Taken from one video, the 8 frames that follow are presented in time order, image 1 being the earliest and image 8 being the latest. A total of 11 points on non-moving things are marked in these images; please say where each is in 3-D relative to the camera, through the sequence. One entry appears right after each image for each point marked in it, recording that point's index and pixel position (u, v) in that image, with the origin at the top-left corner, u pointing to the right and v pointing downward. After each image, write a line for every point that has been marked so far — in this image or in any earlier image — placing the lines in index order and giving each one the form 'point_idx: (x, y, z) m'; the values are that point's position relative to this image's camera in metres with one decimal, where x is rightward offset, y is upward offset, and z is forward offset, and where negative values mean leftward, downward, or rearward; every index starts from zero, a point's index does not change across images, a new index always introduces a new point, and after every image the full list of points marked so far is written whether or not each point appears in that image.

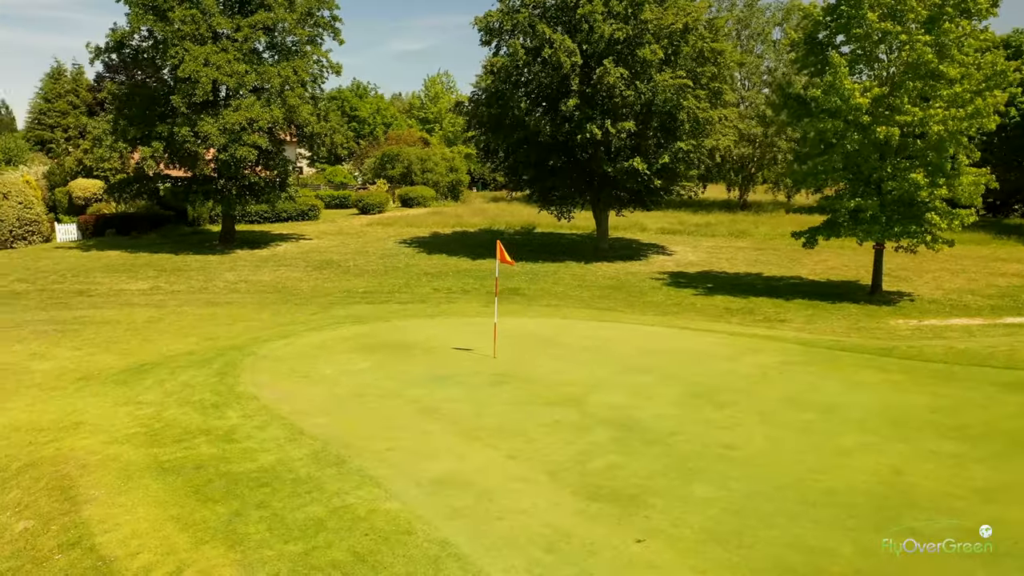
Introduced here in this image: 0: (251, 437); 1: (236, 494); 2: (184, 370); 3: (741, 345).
0: (-3.2, -1.8, +9.6) m
1: (-2.8, -2.0, +7.8) m
2: (-5.7, -1.4, +14.0) m
3: (+4.1, -1.0, +15.0) m
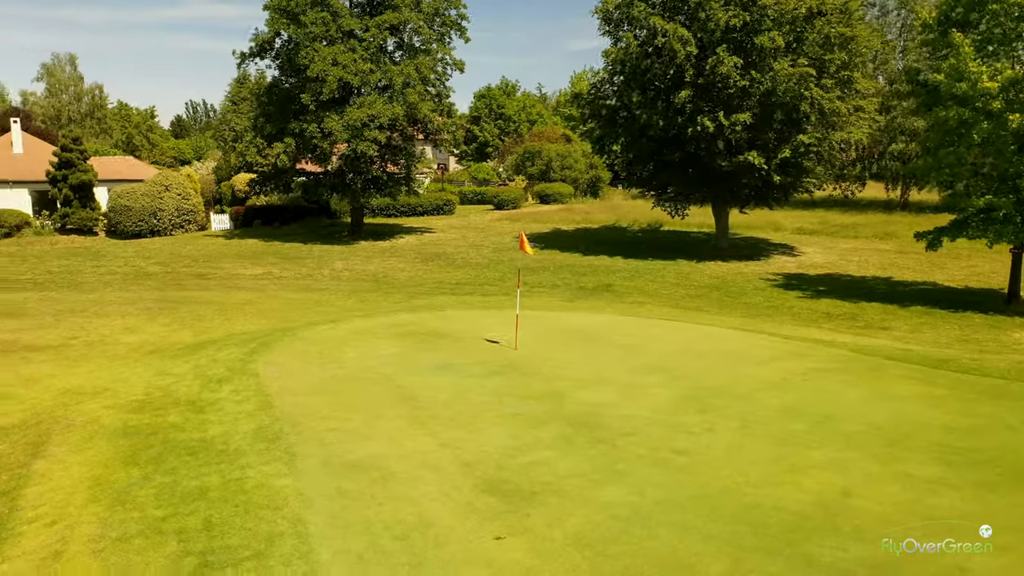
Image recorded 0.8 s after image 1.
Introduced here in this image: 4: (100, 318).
0: (-3.7, -1.5, +10.1) m
1: (-3.7, -1.8, +8.2) m
2: (-5.2, -1.1, +14.9) m
3: (+4.6, -1.0, +13.9) m
4: (-9.8, -0.7, +19.5) m
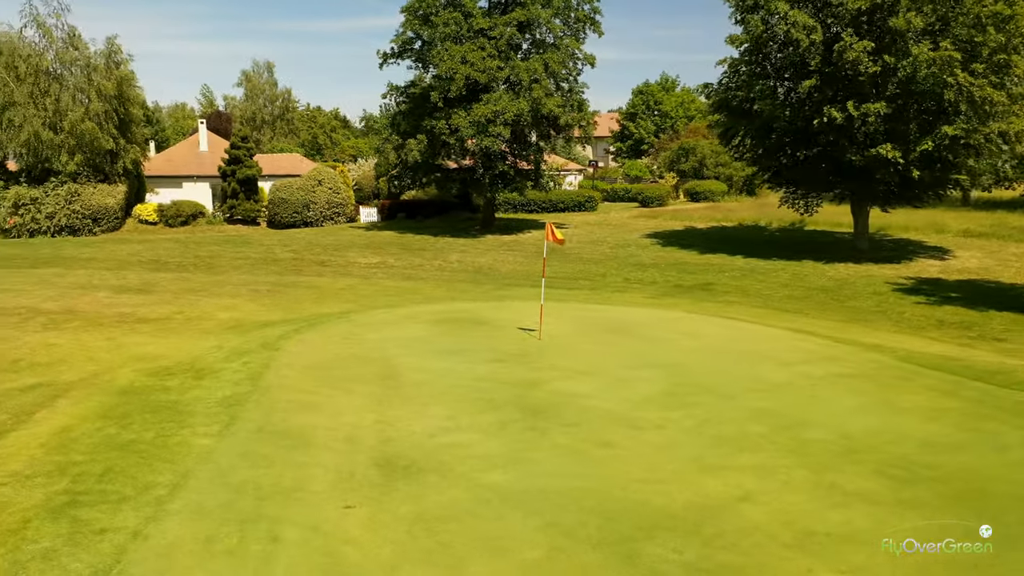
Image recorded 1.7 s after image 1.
0: (-4.1, -1.2, +11.0) m
1: (-4.4, -1.5, +9.1) m
2: (-4.5, -0.8, +16.0) m
3: (+4.9, -1.0, +12.9) m
4: (-7.8, -0.3, +21.5) m
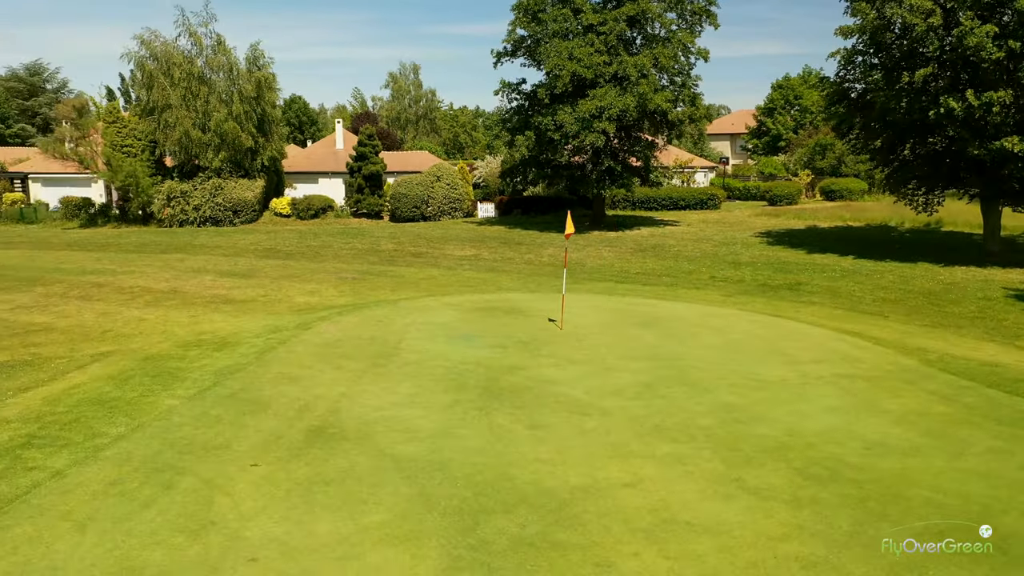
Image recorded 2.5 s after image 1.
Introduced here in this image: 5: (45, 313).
0: (-4.2, -0.9, +11.9) m
1: (-4.9, -1.1, +10.2) m
2: (-3.6, -0.5, +16.9) m
3: (+5.0, -0.9, +12.1) m
4: (-5.9, +0.1, +22.9) m
5: (-11.0, -0.5, +19.5) m
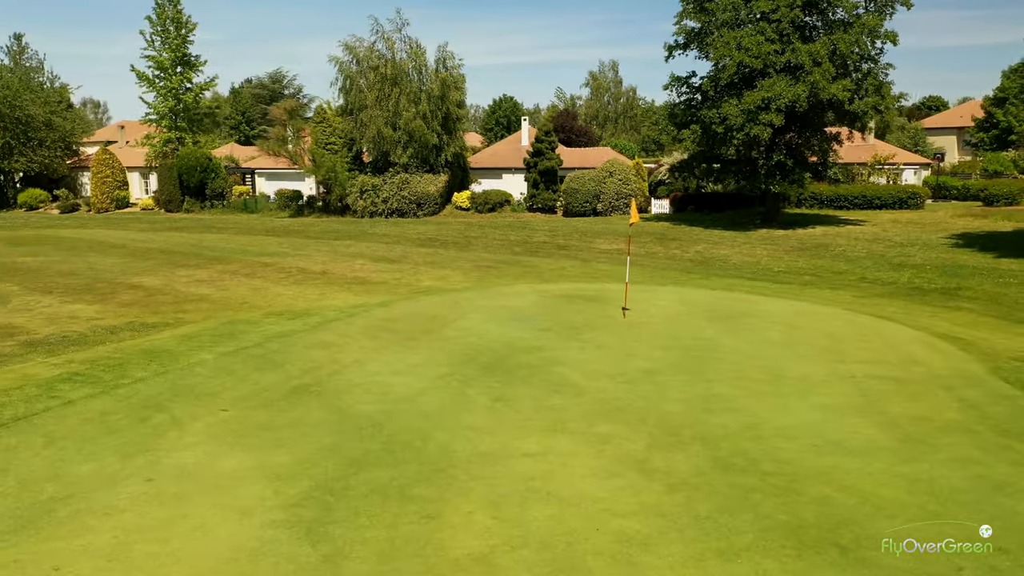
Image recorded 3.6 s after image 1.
0: (-3.5, -0.5, +13.2) m
1: (-4.6, -0.7, +11.7) m
2: (-1.6, -0.1, +17.9) m
3: (+5.4, -0.9, +11.0) m
4: (-2.2, +0.6, +24.3) m
5: (-8.1, +0.1, +22.2) m
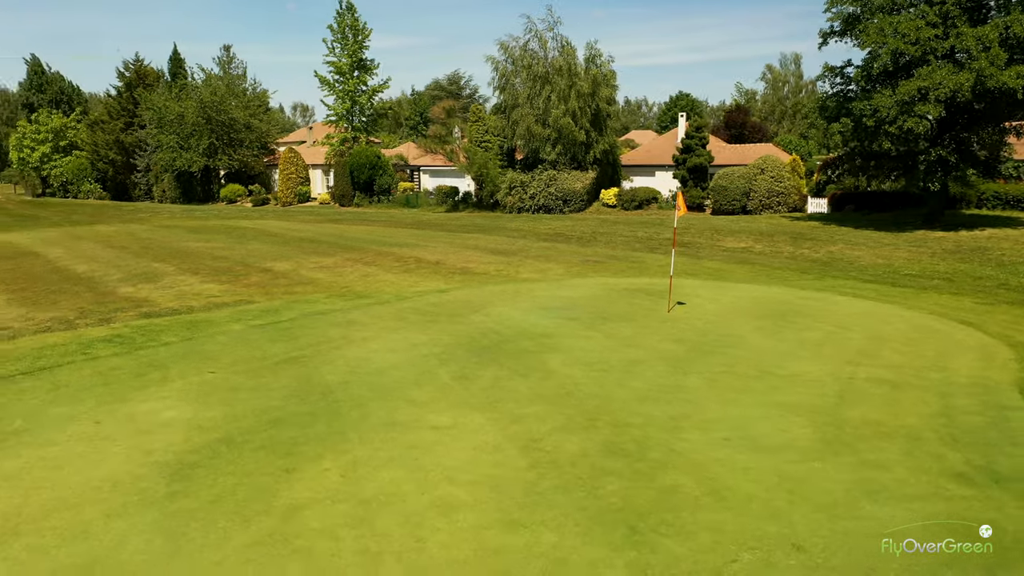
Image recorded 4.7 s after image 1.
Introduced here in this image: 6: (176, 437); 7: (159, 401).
0: (-2.8, -0.2, +14.1) m
1: (-4.2, -0.4, +12.9) m
2: (+0.1, +0.1, +18.3) m
3: (+5.4, -0.9, +10.0) m
4: (+0.9, +0.8, +24.6) m
5: (-5.3, +0.5, +24.0) m
6: (-2.8, -1.2, +6.9) m
7: (-3.4, -1.1, +8.0) m
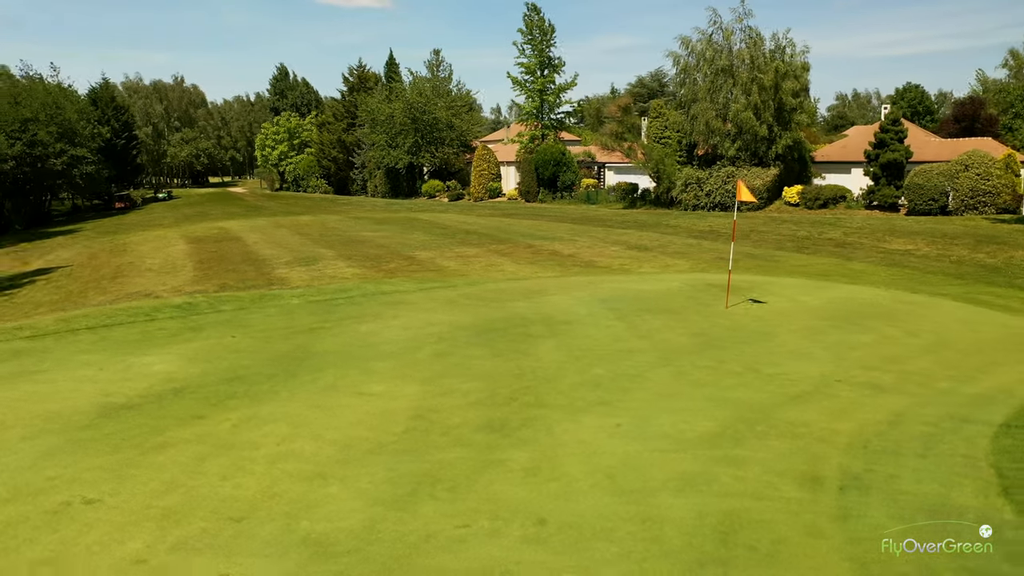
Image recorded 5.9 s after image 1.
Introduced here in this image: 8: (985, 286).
0: (-1.6, +0.1, +14.9) m
1: (-3.3, 0.0, +14.1) m
2: (+2.2, +0.3, +18.2) m
3: (+5.2, -0.9, +8.8) m
4: (+4.7, +0.9, +24.1) m
5: (-1.5, +0.9, +25.0) m
6: (-3.6, -0.9, +7.9) m
7: (-3.9, -0.8, +9.2) m
8: (+10.7, 0.0, +18.6) m
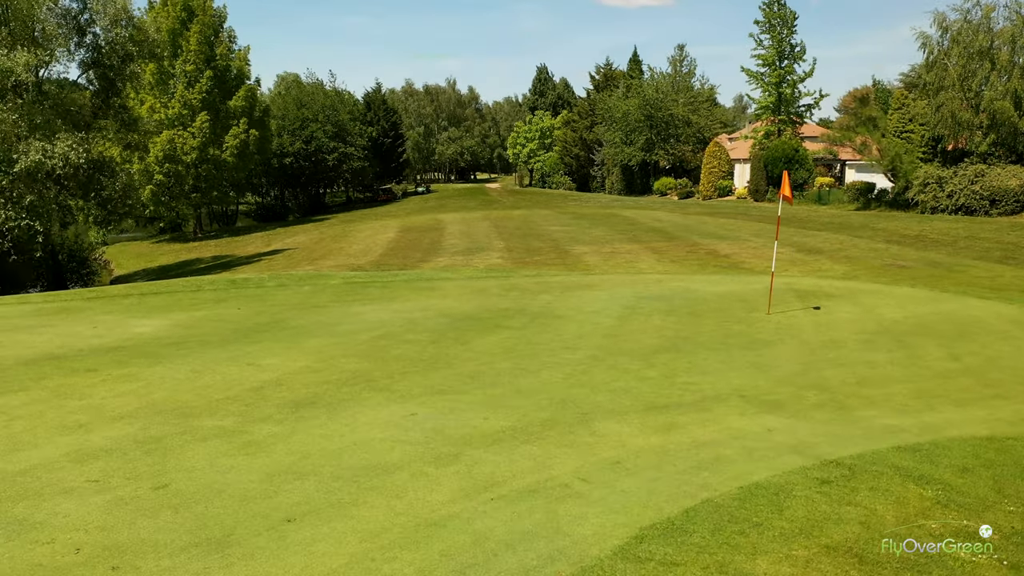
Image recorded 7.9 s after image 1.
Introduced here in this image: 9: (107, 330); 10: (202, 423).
0: (-0.4, +0.3, +15.0) m
1: (-2.3, +0.3, +14.8) m
2: (+4.3, +0.2, +16.9) m
3: (+4.1, -1.0, +7.1) m
4: (+8.5, +0.7, +21.8) m
5: (+3.0, +1.0, +24.6) m
6: (-4.5, -0.6, +9.0) m
7: (-4.4, -0.4, +10.3) m
8: (+12.4, -0.4, +14.7) m
9: (-4.8, -0.5, +9.7) m
10: (-2.2, -1.0, +6.1) m
